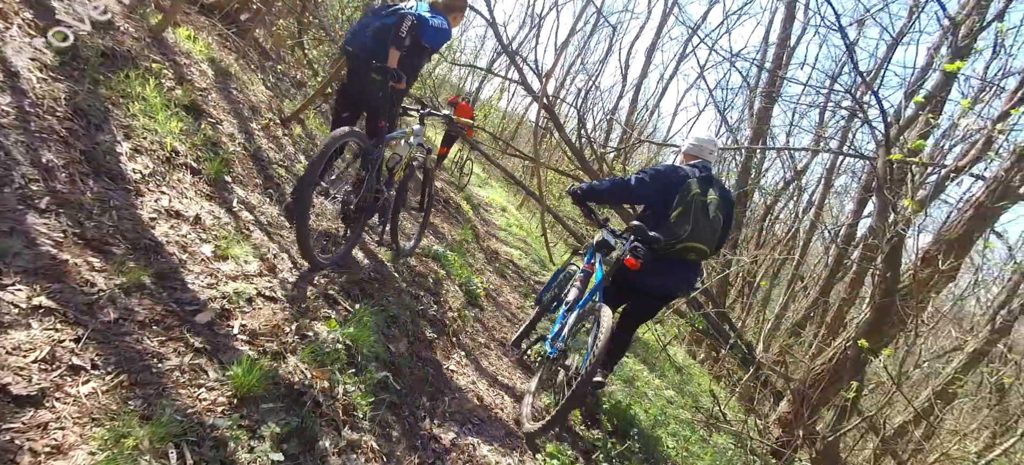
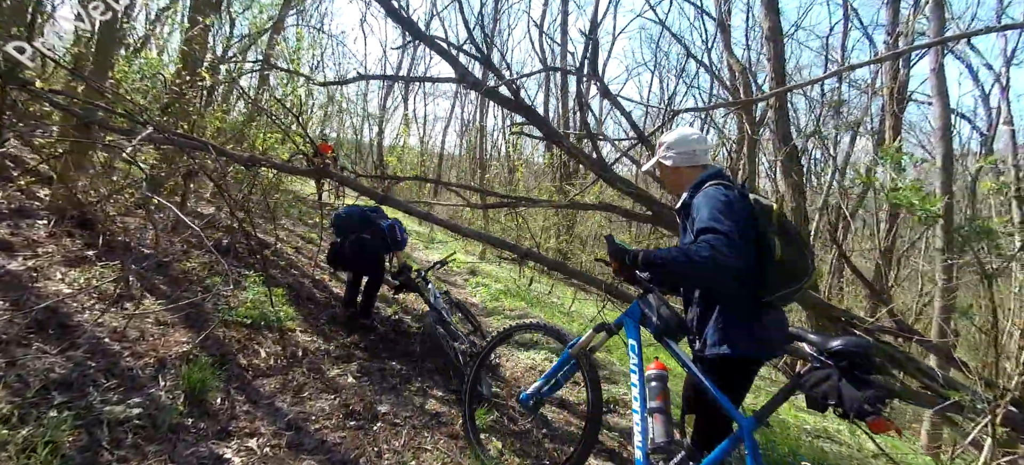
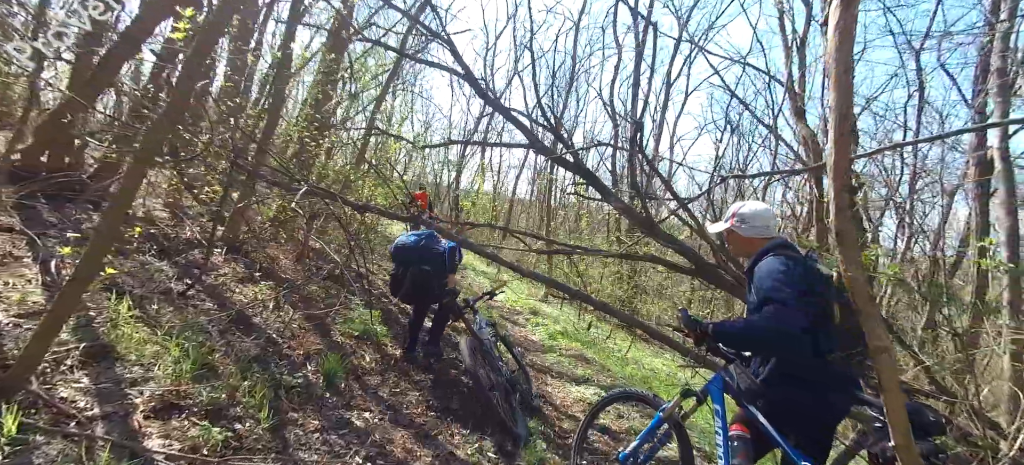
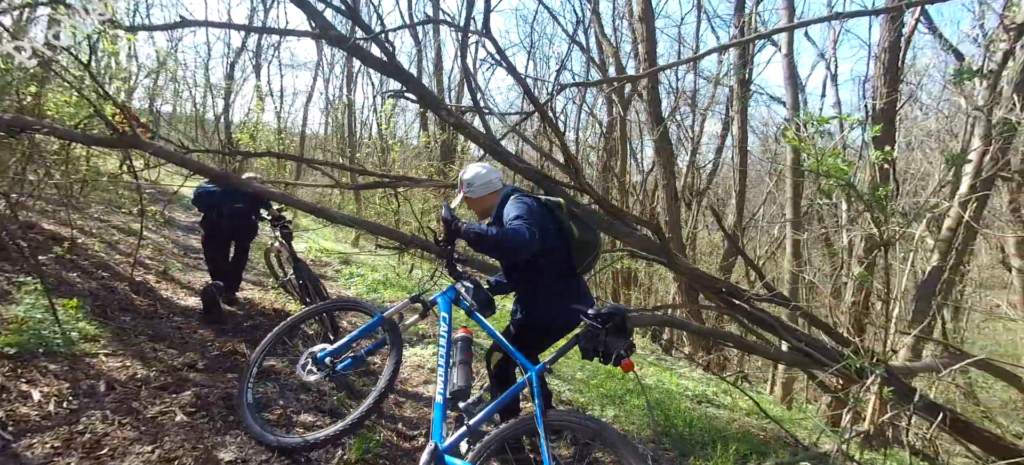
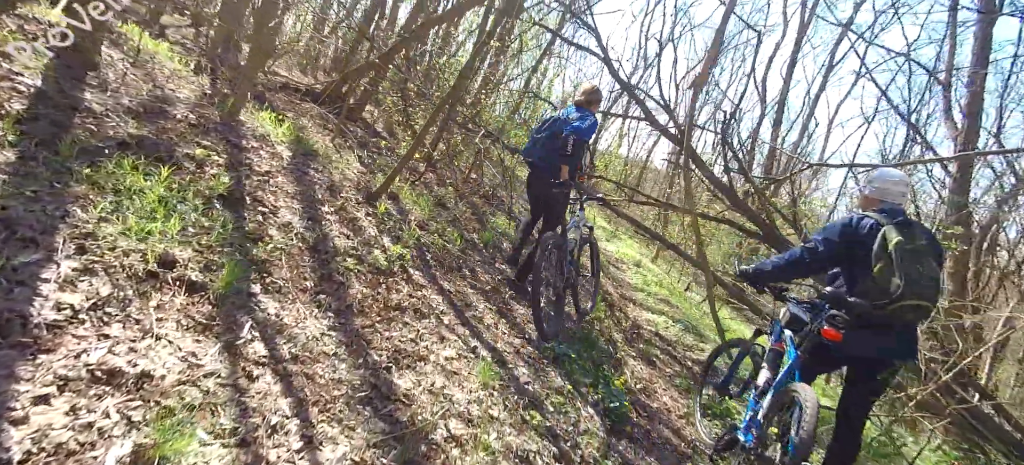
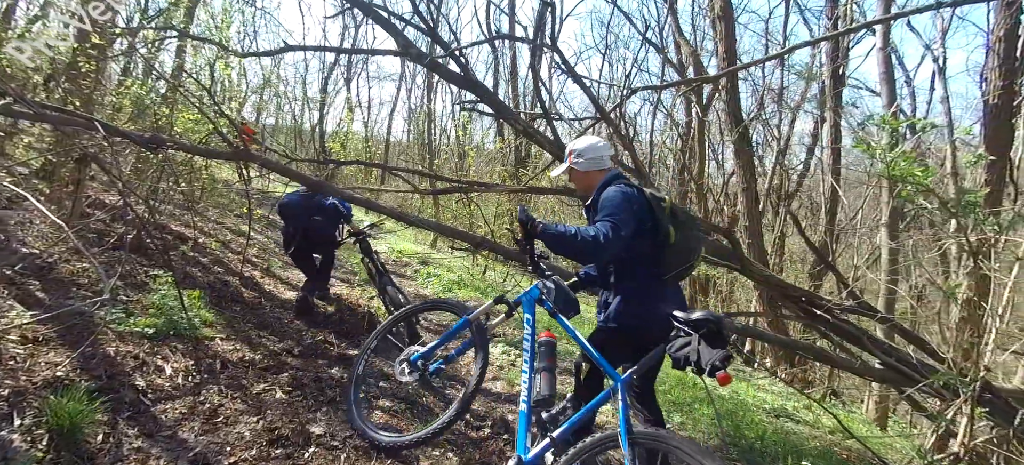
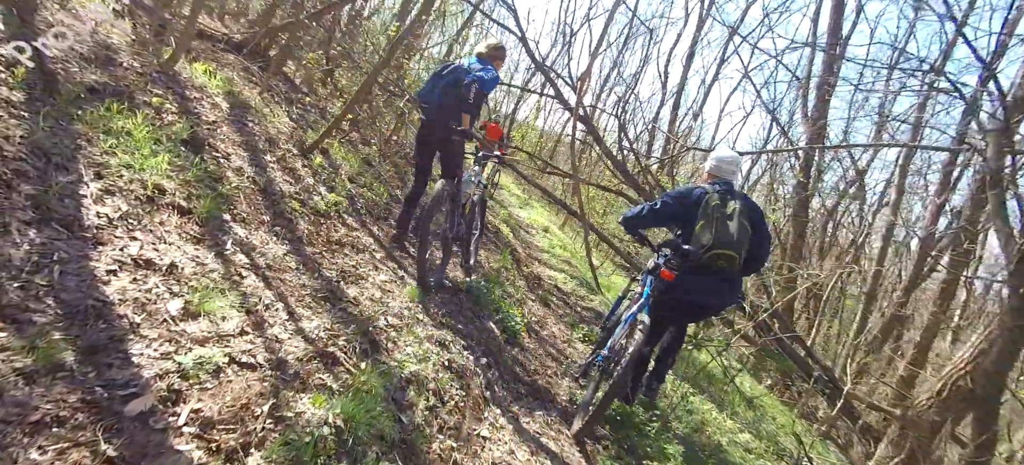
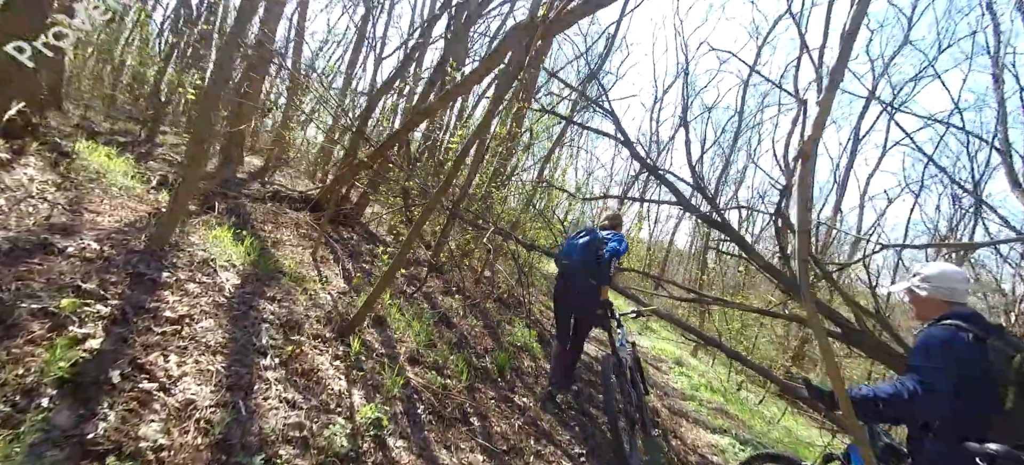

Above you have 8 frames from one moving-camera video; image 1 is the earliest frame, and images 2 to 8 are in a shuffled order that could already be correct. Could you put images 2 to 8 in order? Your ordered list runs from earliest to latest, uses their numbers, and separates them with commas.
7, 5, 8, 3, 2, 6, 4
